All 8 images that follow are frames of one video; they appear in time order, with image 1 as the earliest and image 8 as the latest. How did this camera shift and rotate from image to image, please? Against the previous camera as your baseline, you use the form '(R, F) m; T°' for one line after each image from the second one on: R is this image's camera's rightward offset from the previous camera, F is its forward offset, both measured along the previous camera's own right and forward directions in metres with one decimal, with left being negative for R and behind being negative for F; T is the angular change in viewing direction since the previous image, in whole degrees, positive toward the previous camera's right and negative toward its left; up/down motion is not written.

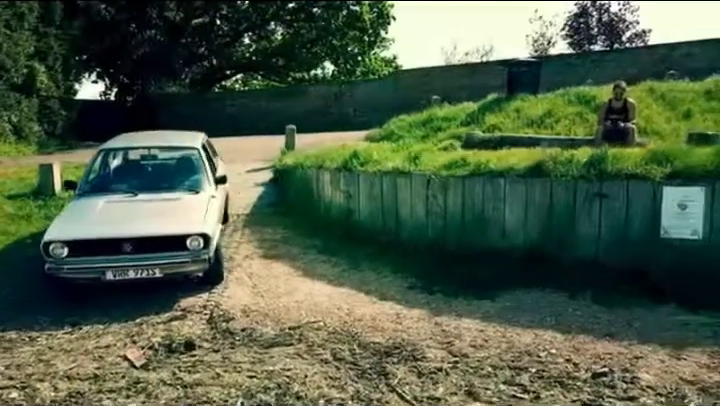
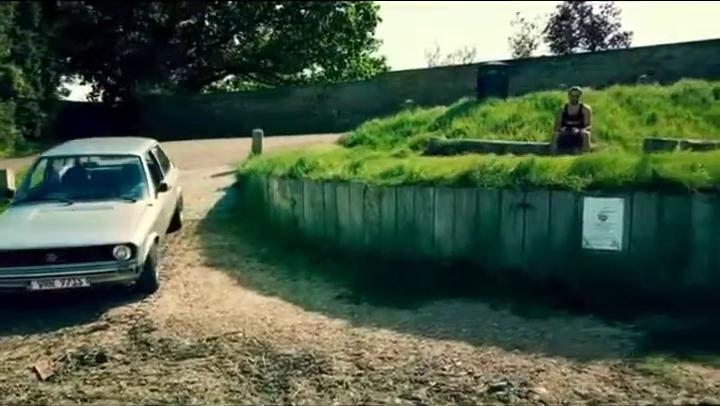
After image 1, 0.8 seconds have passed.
(+1.1, 0.0) m; 0°
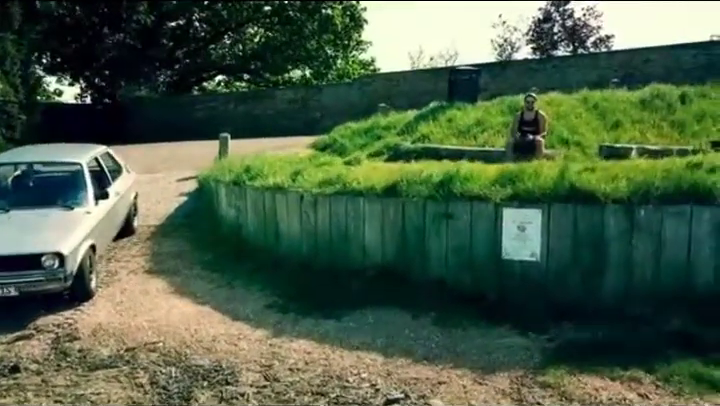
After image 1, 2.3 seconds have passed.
(+1.1, -0.1) m; 0°
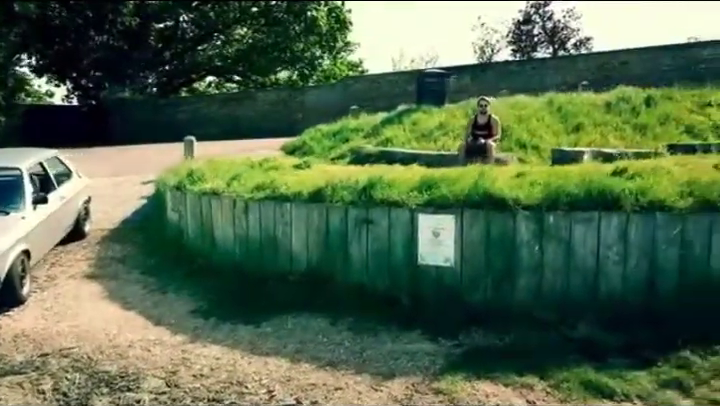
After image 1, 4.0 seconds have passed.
(+1.2, -0.1) m; 0°
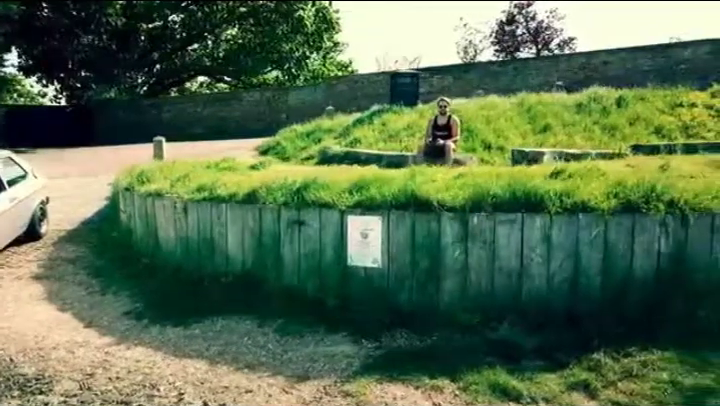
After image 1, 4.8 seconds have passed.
(+1.0, 0.0) m; 0°
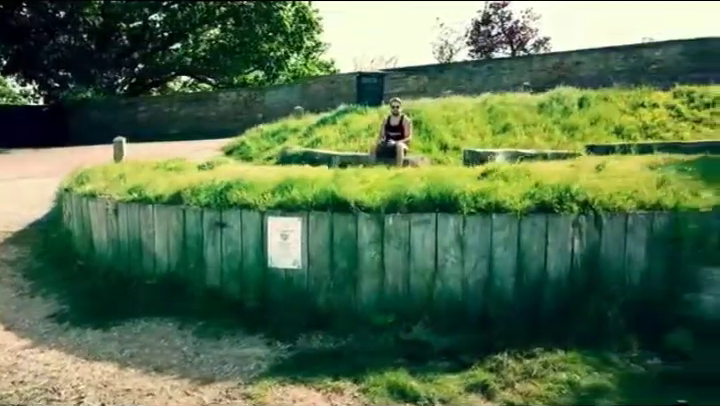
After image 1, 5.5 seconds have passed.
(+1.0, 0.0) m; +1°
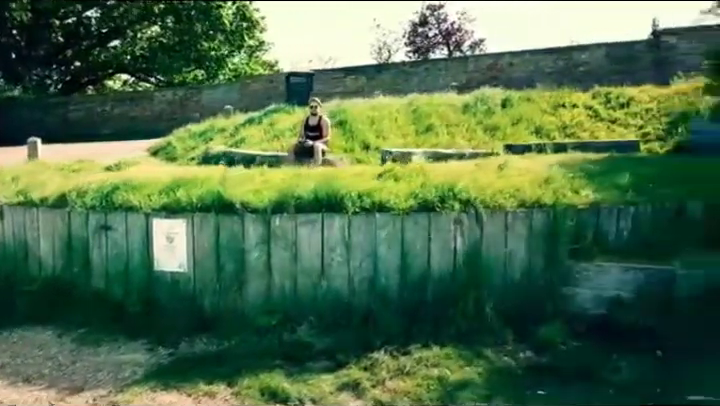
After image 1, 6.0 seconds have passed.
(+0.9, 0.0) m; +5°
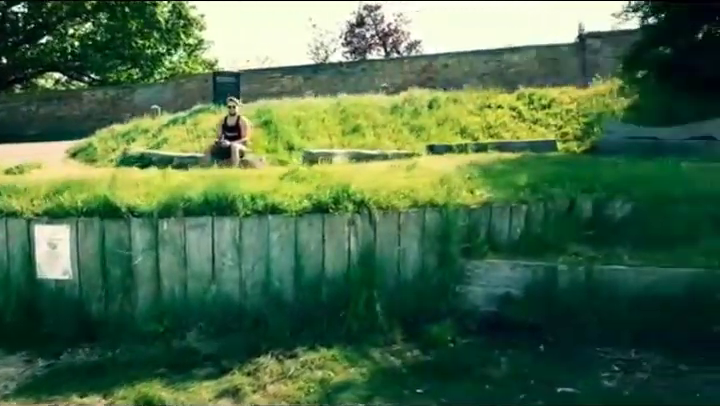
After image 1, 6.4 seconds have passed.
(+0.8, 0.0) m; +5°
